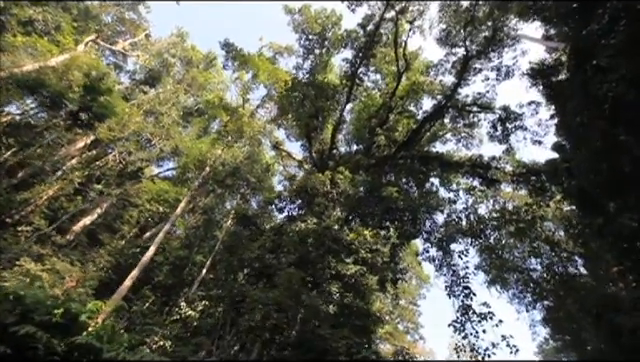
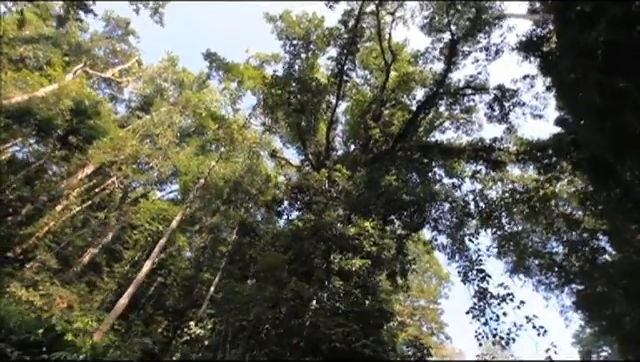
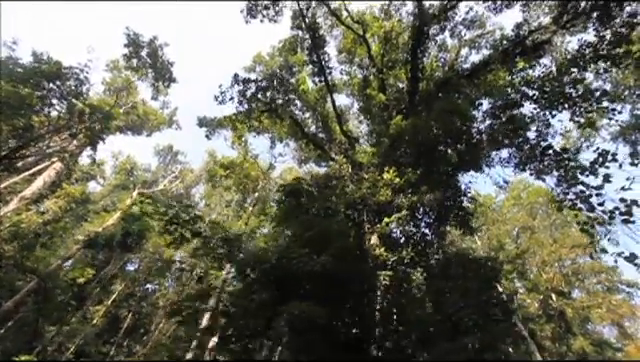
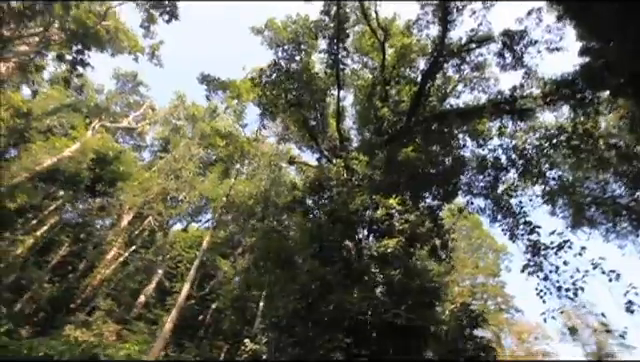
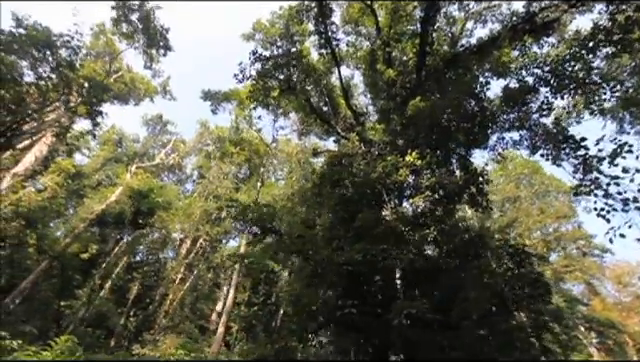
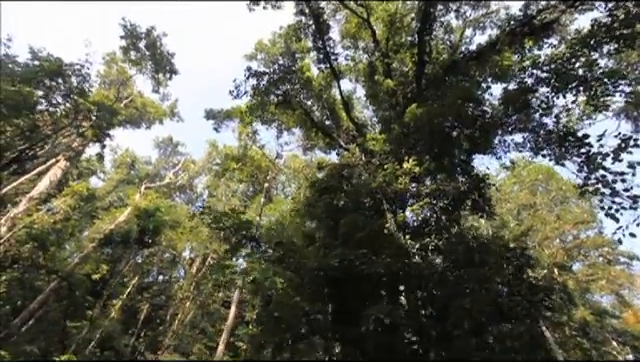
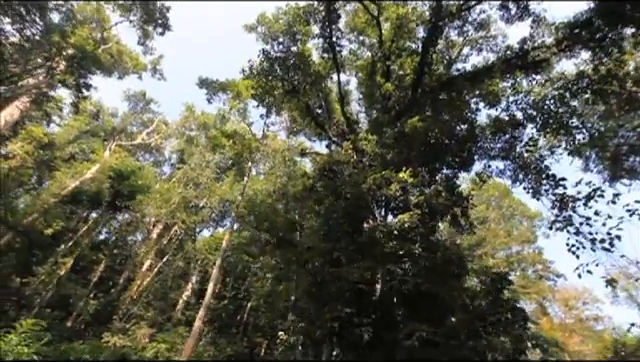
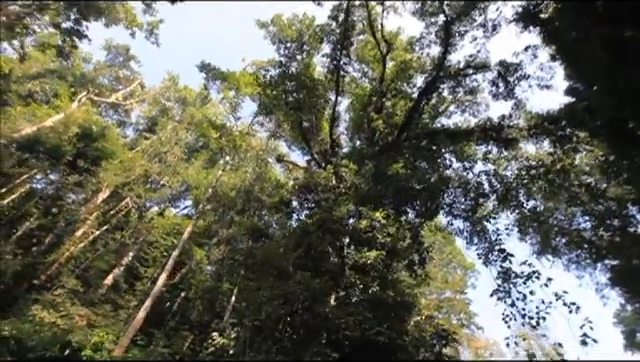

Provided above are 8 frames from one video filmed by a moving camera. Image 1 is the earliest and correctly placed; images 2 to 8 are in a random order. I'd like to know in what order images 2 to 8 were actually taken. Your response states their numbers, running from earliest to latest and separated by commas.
2, 8, 4, 7, 5, 6, 3
